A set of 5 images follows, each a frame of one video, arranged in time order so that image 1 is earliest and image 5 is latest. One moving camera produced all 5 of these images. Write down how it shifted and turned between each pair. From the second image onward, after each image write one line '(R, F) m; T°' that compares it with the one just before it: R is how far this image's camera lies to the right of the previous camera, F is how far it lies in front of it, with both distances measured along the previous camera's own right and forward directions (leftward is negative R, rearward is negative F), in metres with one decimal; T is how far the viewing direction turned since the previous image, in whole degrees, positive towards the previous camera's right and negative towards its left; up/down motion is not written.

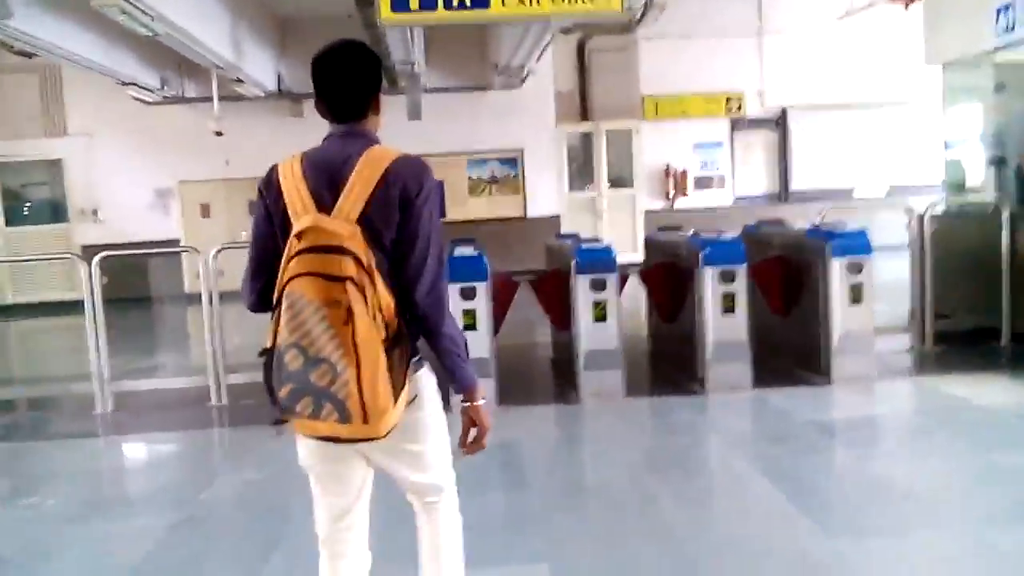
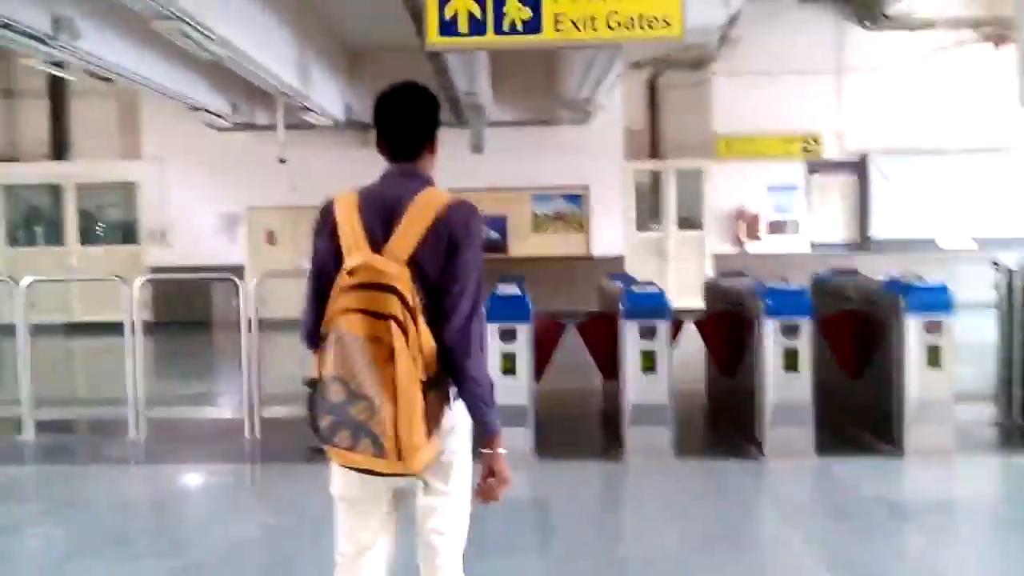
(+0.1, +0.2) m; -4°
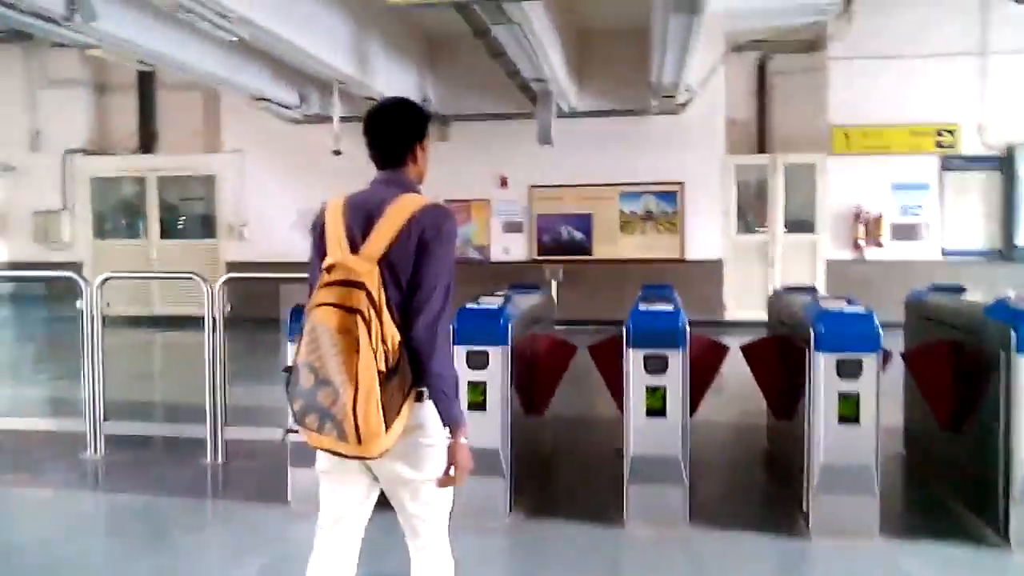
(+0.4, +0.7) m; -8°
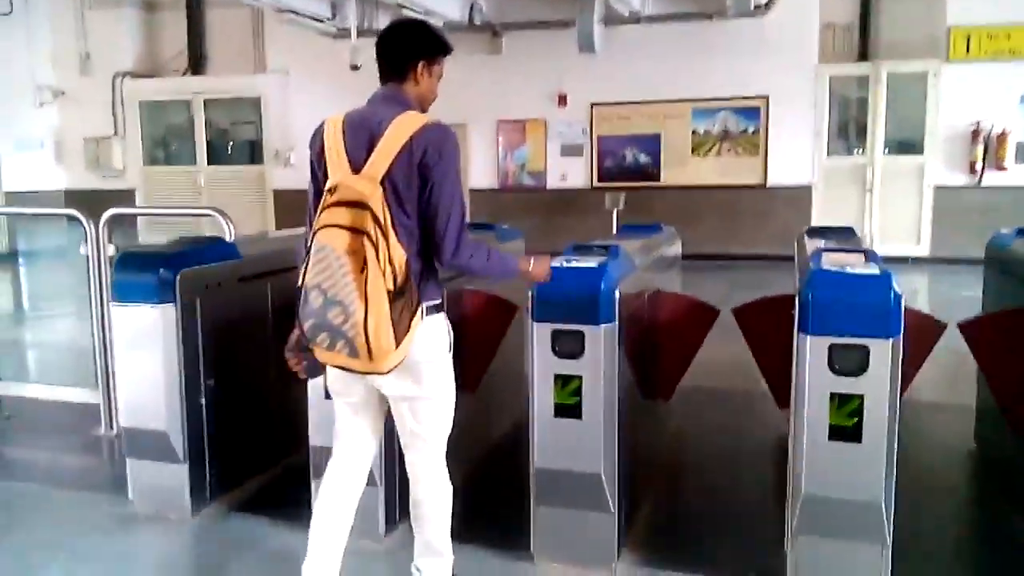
(+0.5, +0.8) m; -7°
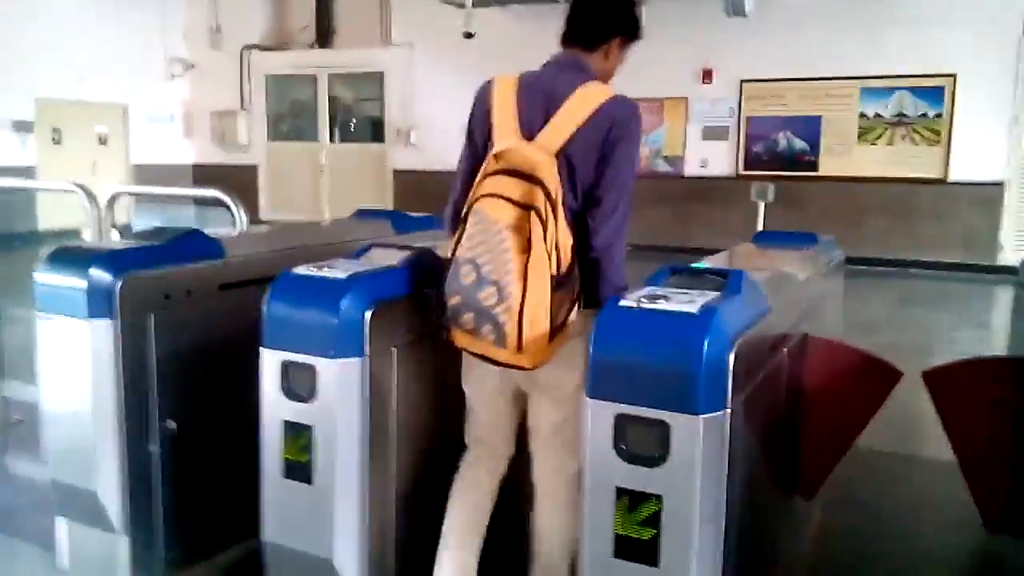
(+0.1, +0.7) m; -9°
